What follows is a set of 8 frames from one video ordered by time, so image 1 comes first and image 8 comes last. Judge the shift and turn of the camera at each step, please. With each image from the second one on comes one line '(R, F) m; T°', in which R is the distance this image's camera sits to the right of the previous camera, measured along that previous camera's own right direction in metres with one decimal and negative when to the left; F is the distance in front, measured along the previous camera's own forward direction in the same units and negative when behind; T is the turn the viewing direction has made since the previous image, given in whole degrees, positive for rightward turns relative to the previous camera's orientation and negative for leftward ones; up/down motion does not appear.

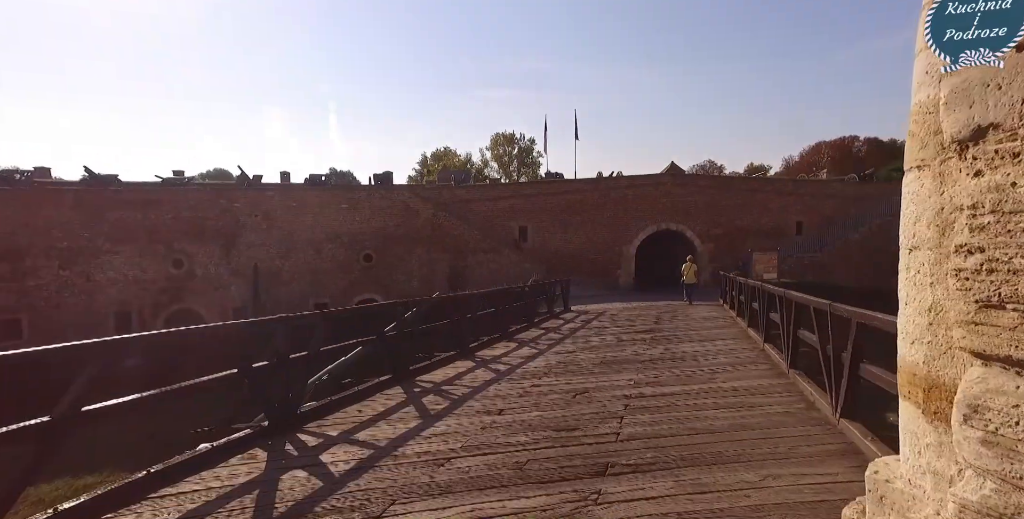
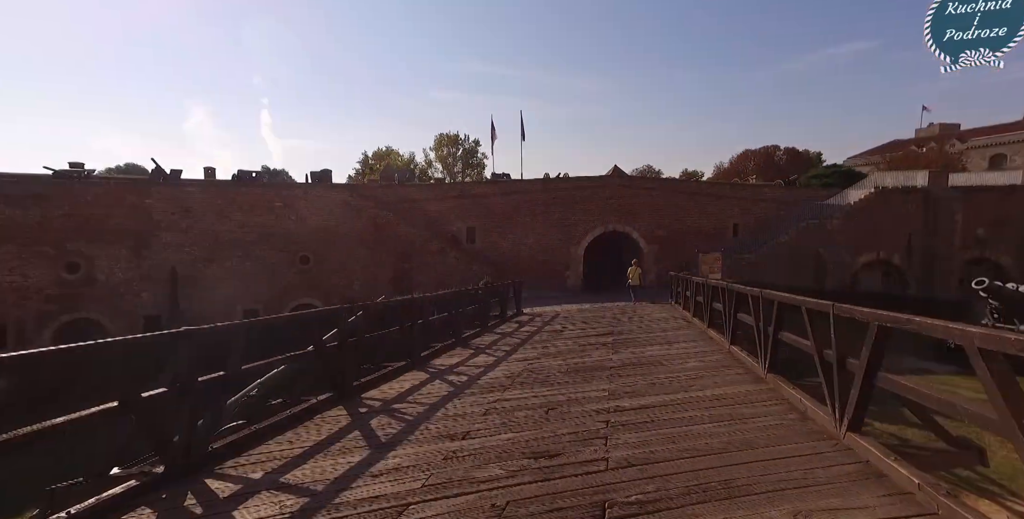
(-0.1, +0.5) m; +8°
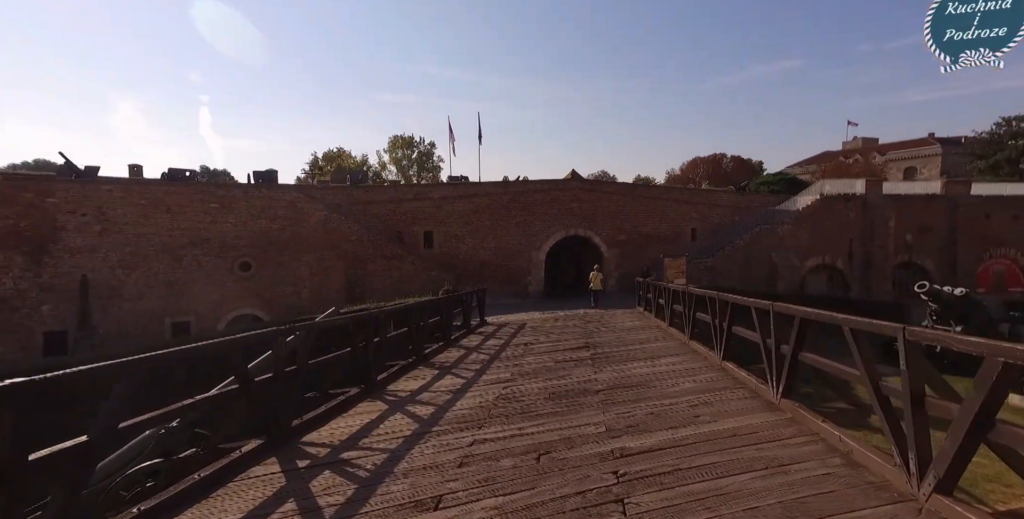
(-0.2, +0.6) m; +6°
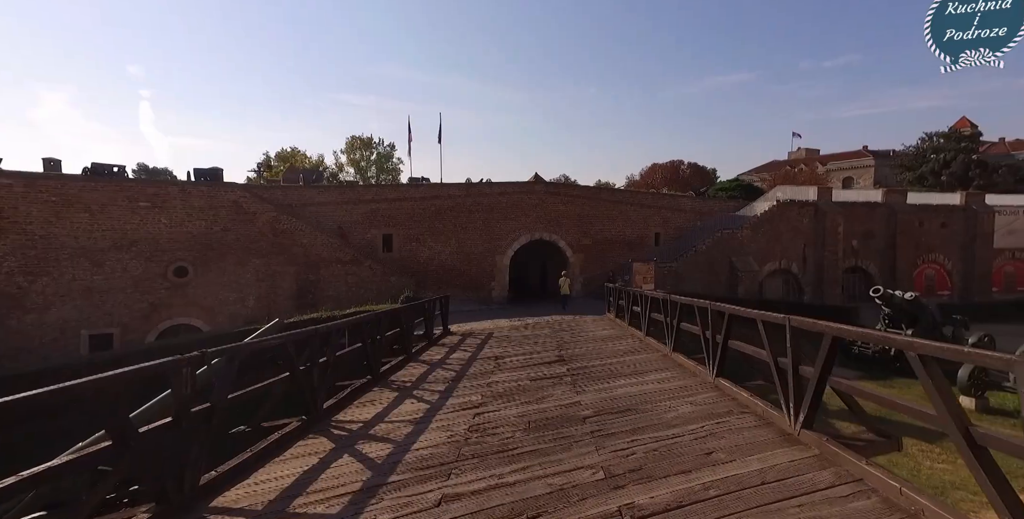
(-0.1, +0.6) m; +6°
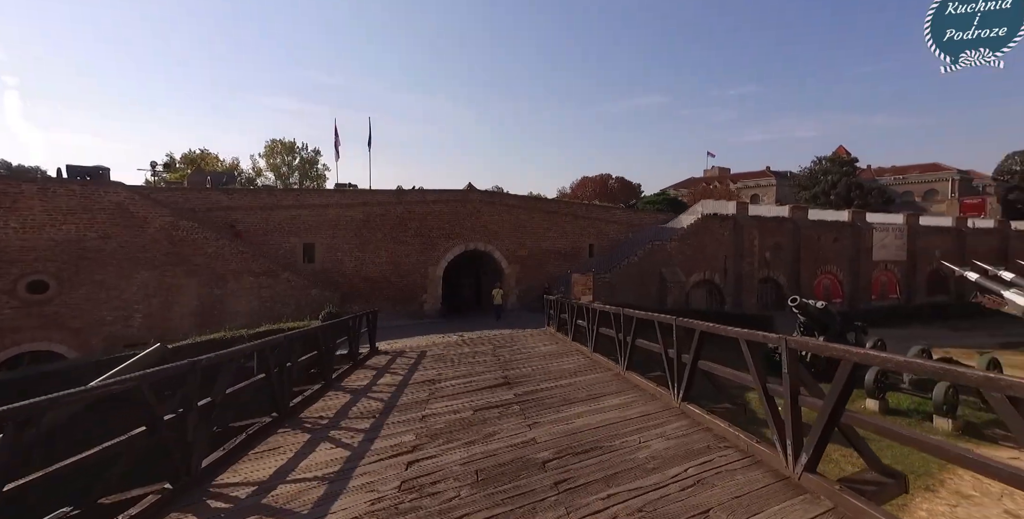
(-0.1, +0.7) m; +10°
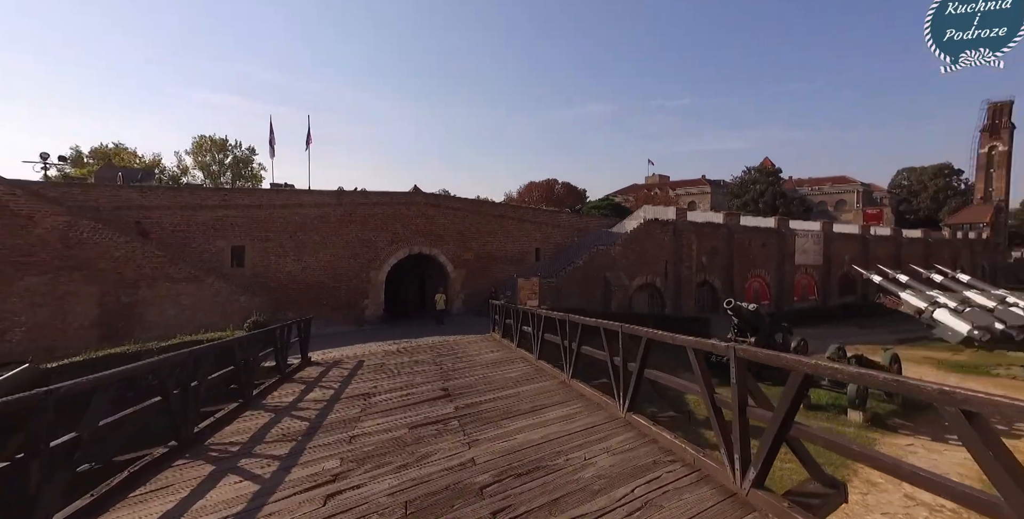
(+0.1, +0.3) m; +7°
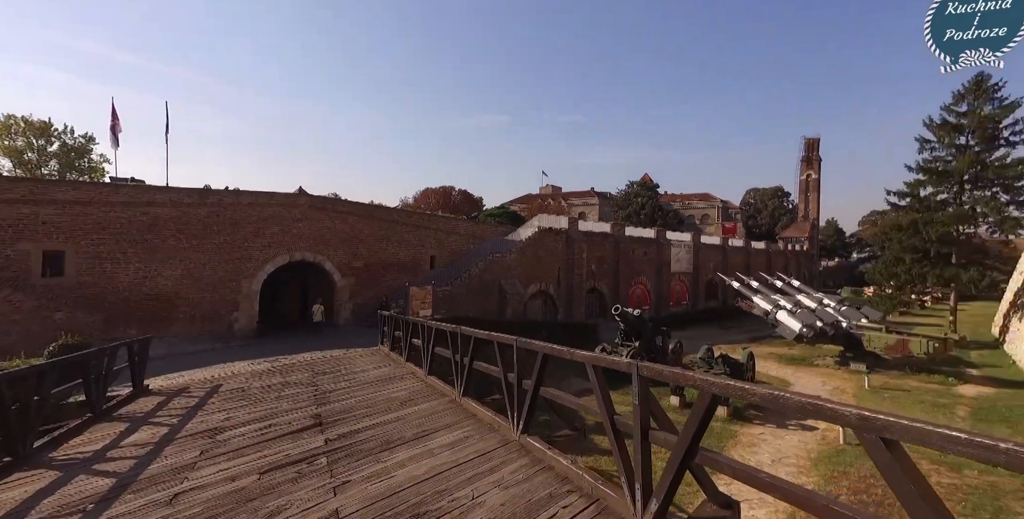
(+0.2, +0.5) m; +15°
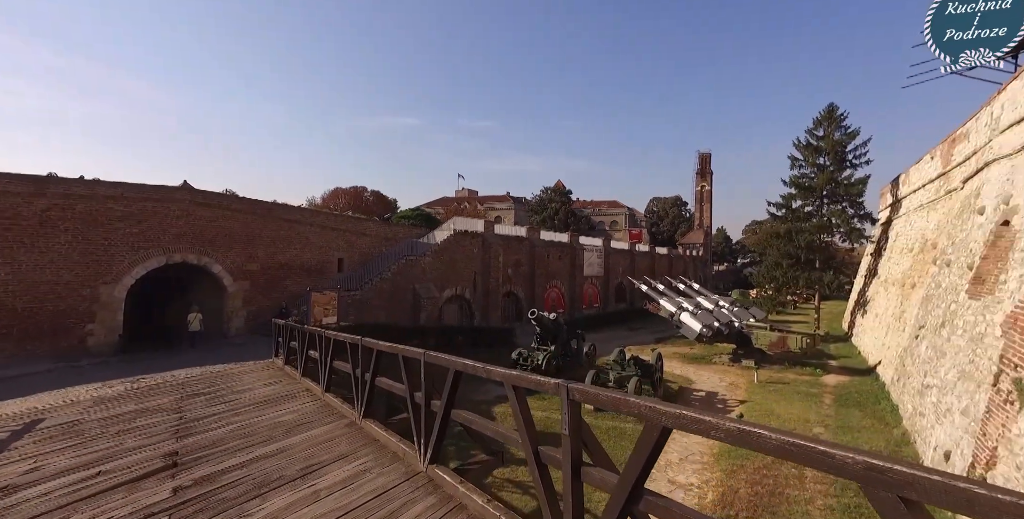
(+0.1, +0.4) m; +12°
